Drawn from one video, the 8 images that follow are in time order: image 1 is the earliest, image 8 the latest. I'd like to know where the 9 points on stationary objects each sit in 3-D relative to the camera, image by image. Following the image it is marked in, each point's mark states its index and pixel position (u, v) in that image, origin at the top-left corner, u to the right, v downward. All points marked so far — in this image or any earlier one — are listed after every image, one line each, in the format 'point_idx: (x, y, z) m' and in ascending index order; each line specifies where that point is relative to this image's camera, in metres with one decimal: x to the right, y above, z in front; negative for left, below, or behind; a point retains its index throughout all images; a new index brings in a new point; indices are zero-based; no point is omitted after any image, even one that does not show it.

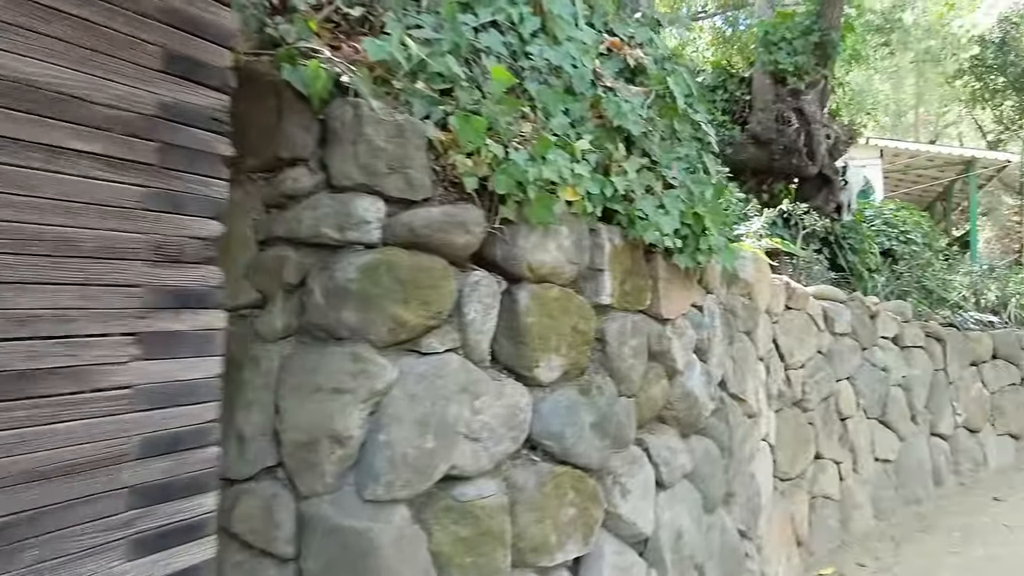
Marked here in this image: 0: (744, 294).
0: (+0.9, 0.0, +2.6) m
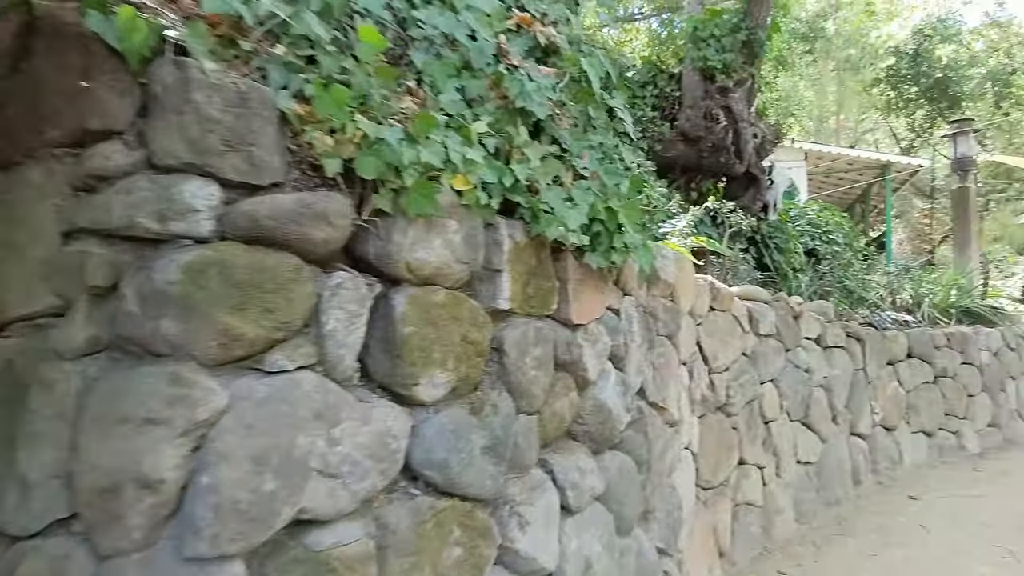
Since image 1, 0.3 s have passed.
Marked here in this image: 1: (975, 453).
0: (+0.6, 0.0, +2.4) m
1: (+3.4, -1.2, +4.7) m
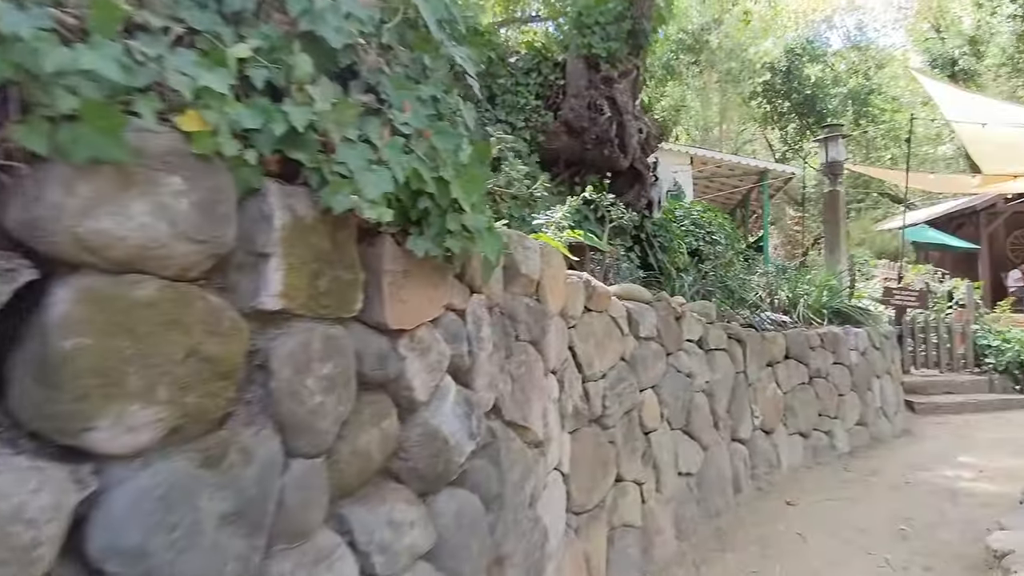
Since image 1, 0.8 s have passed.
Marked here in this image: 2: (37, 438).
0: (+0.1, 0.0, +2.1) m
1: (+2.5, -1.2, +4.8) m
2: (-0.6, -0.2, +0.8) m
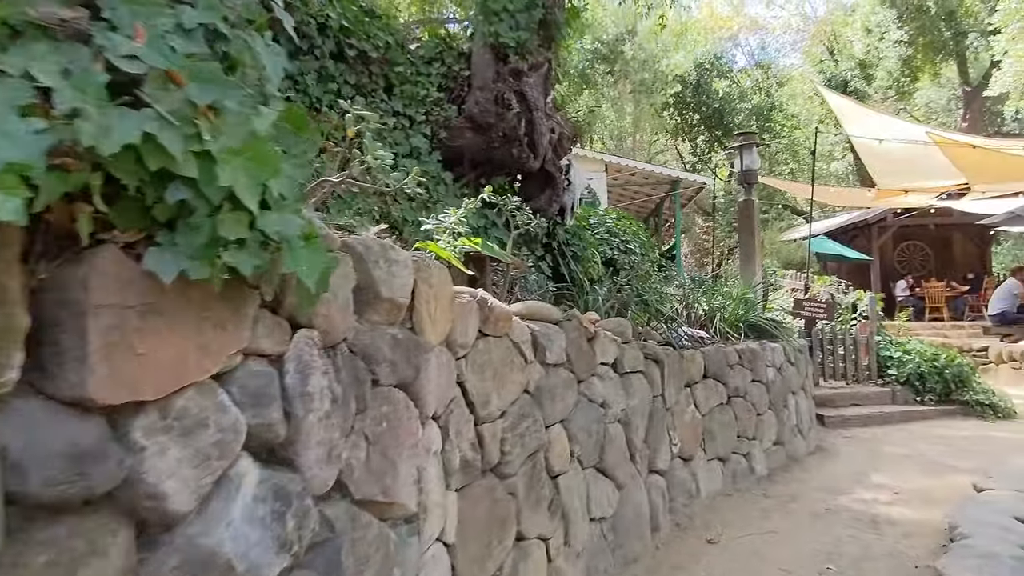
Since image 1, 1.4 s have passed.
0: (-0.3, -0.1, +1.6) m
1: (+1.8, -1.3, +4.5) m
2: (-0.7, -0.2, +0.2) m
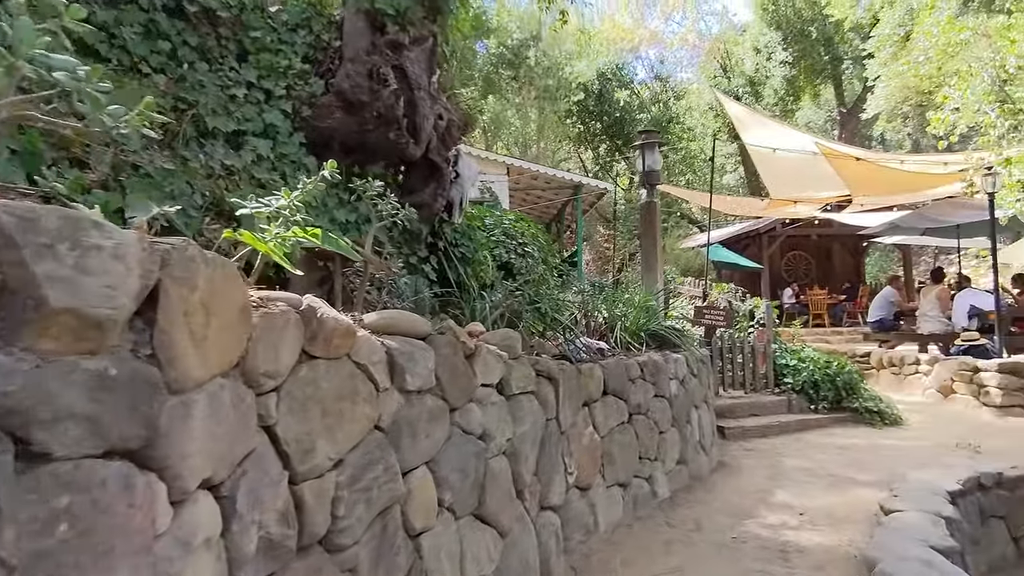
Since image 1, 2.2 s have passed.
0: (-0.6, -0.1, +0.9) m
1: (+1.0, -1.4, +4.2) m
2: (-0.8, -0.2, -0.5) m
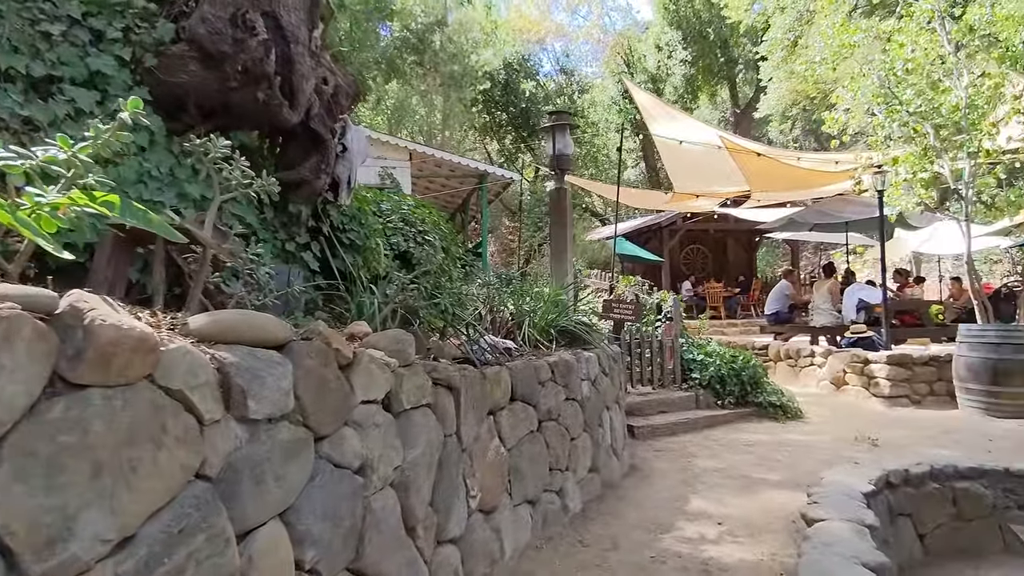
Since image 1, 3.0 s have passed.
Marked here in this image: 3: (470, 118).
0: (-0.7, -0.1, +0.4) m
1: (+0.4, -1.3, +3.8) m
2: (-0.7, -0.2, -1.1) m
3: (-1.0, +4.2, +15.9) m
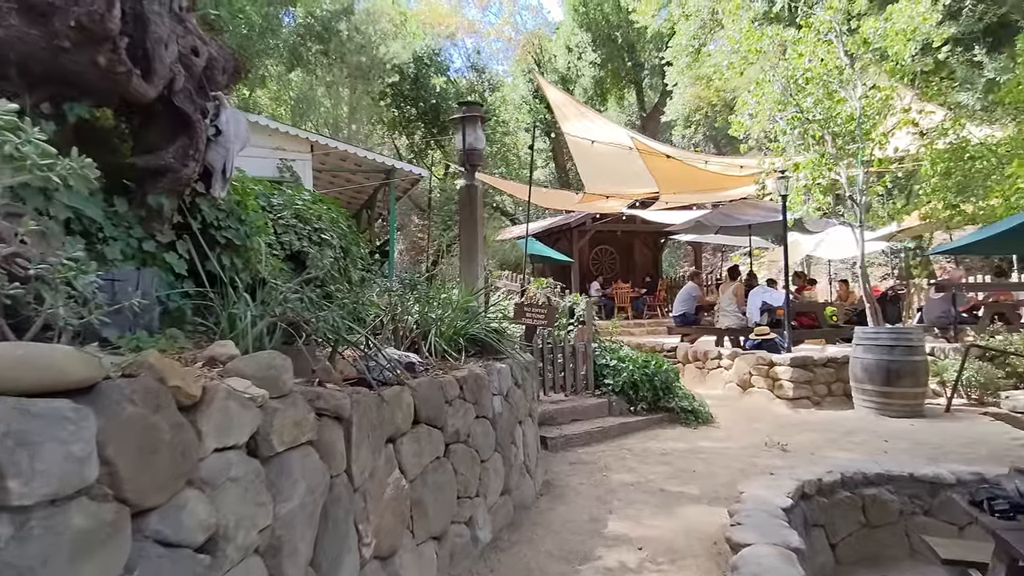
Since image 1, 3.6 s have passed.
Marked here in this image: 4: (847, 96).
0: (-0.7, -0.1, -0.1) m
1: (-0.1, -1.4, +3.5) m
2: (-0.6, -0.3, -1.5) m
3: (-3.2, +4.2, +15.2) m
4: (+4.4, +2.5, +8.5) m
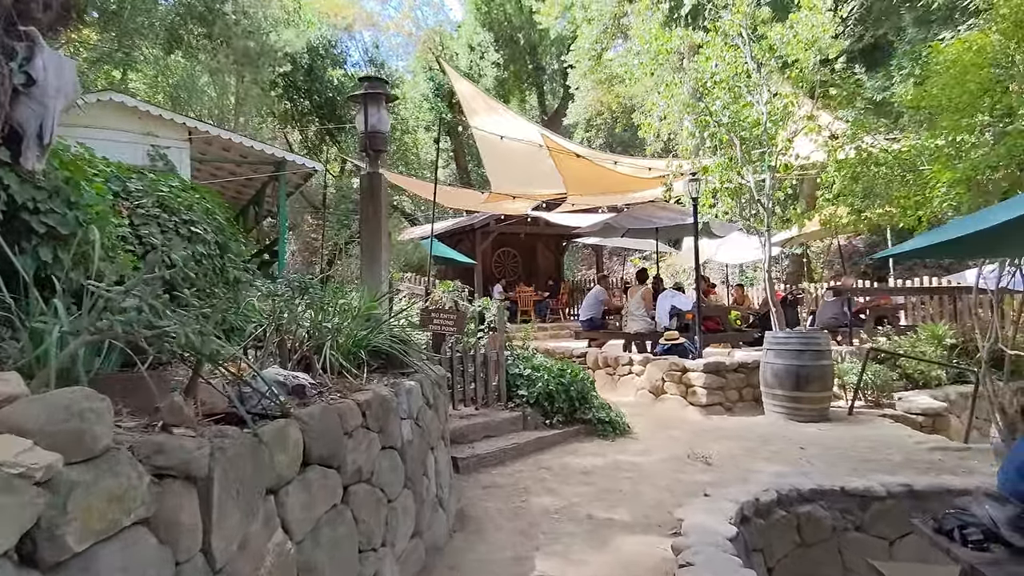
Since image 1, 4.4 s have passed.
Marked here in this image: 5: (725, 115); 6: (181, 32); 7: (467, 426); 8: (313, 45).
0: (-0.5, -0.1, -0.8) m
1: (-0.5, -1.4, +2.8) m
2: (-0.1, -0.3, -2.2) m
3: (-5.3, +4.1, +14.0) m
4: (+3.2, +2.5, +8.6) m
5: (+2.8, +2.3, +8.6) m
6: (-6.1, +4.9, +11.8) m
7: (-0.4, -1.2, +5.5) m
8: (-4.6, +5.7, +14.9) m
